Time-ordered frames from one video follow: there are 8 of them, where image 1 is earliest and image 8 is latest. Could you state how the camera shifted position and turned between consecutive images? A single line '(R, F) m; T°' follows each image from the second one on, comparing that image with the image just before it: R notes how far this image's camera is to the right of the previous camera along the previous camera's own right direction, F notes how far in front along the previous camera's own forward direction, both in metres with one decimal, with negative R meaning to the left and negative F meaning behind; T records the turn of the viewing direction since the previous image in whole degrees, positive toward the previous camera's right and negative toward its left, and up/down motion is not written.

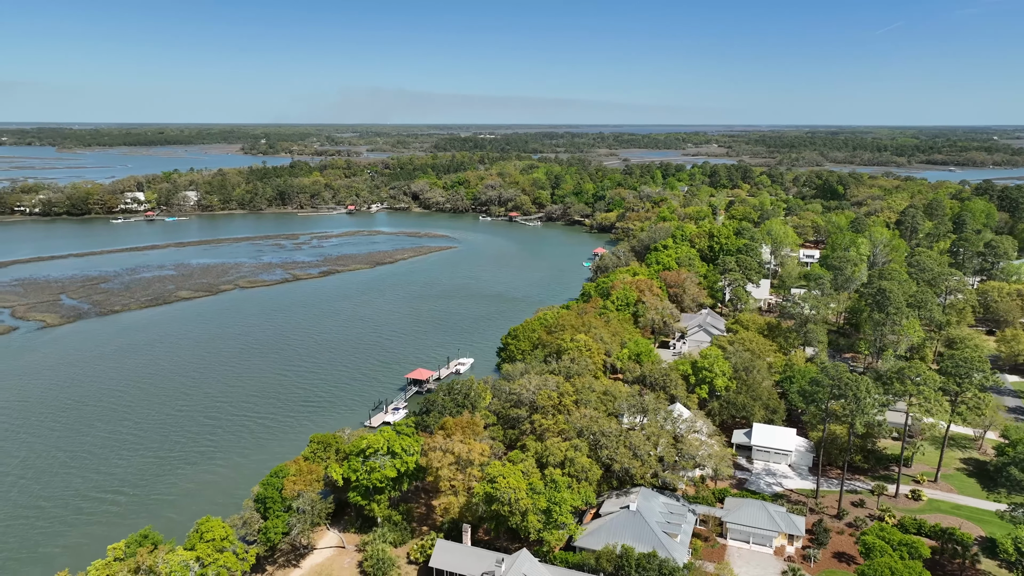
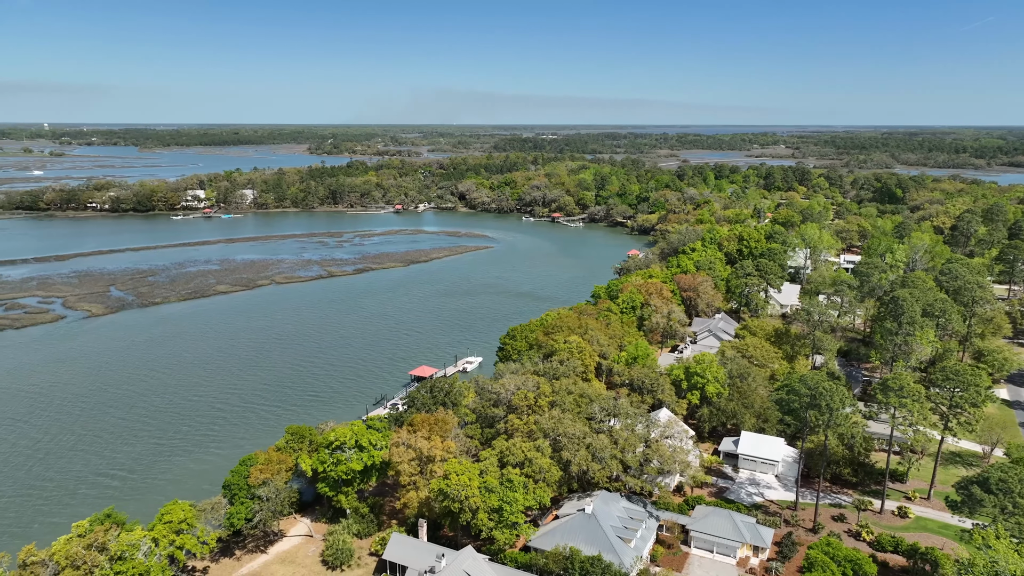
(+3.1, 0.0) m; -5°
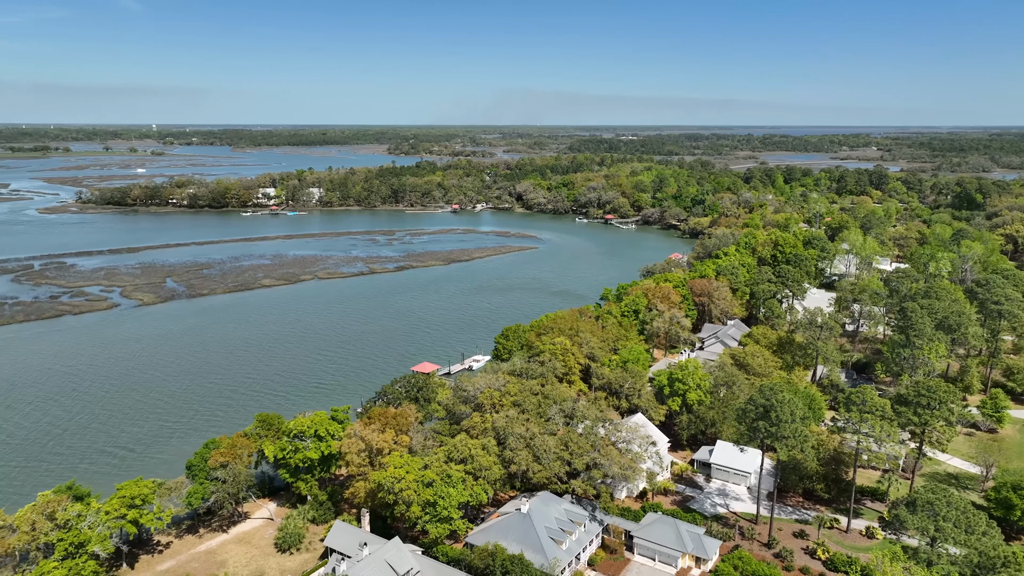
(+4.2, 0.0) m; -6°
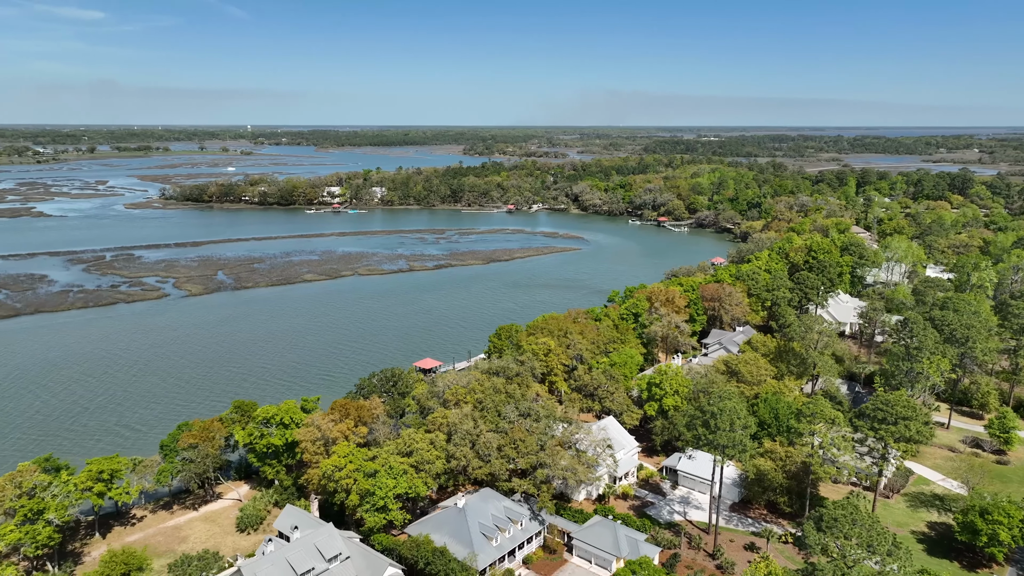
(+4.2, -0.1) m; -6°
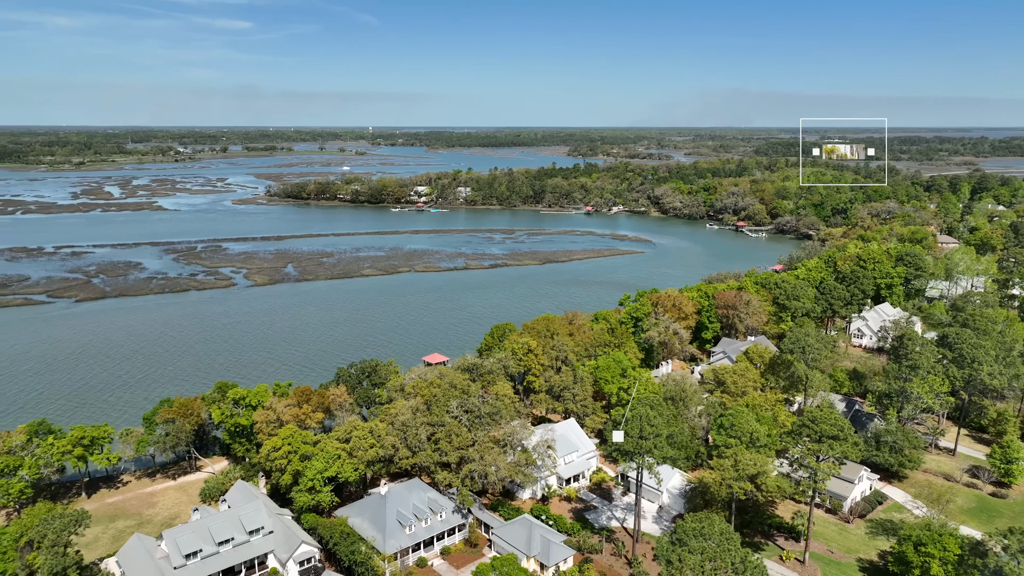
(+5.8, 0.0) m; -9°
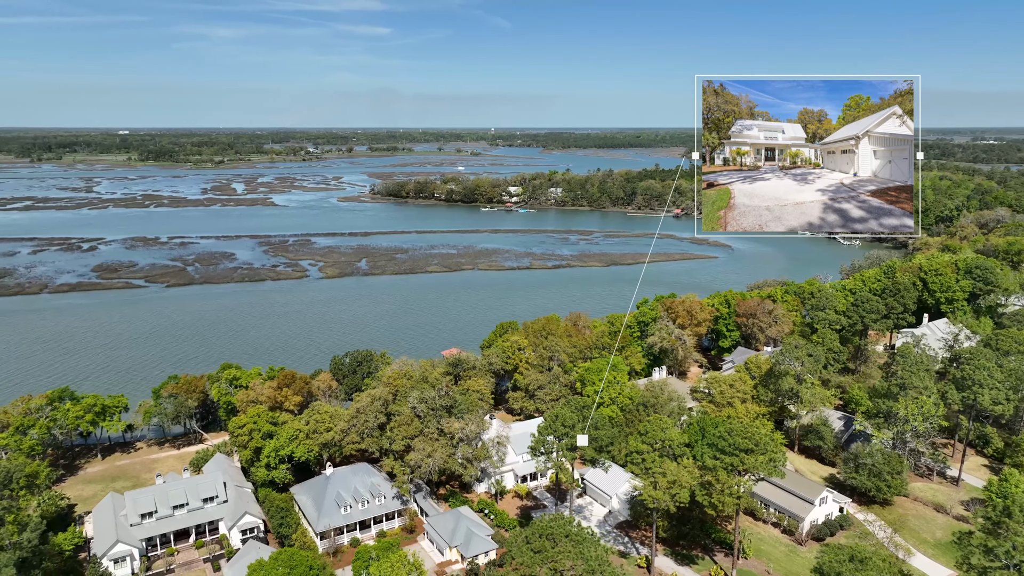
(+5.8, 0.0) m; -9°
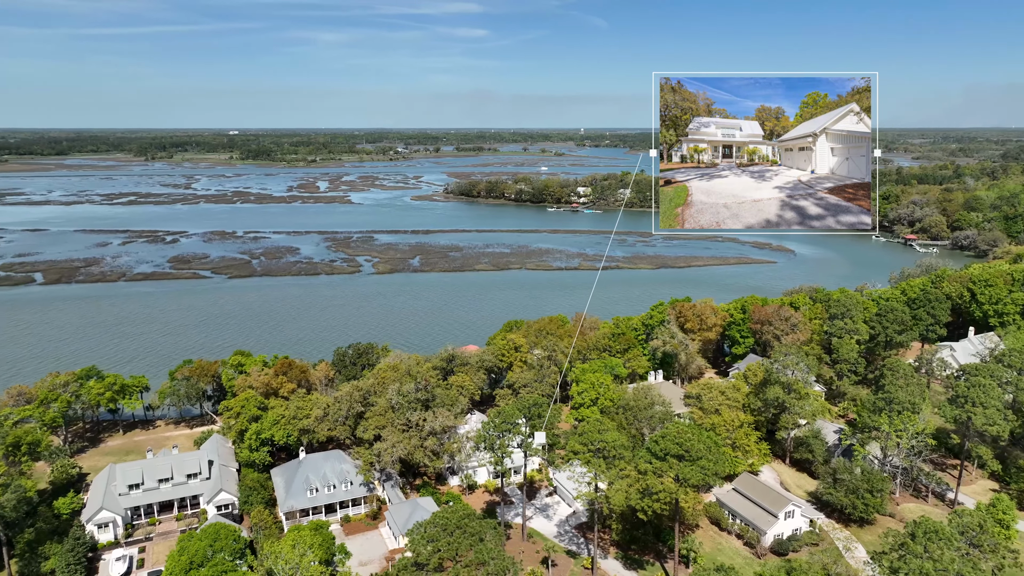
(+4.2, -0.1) m; -7°
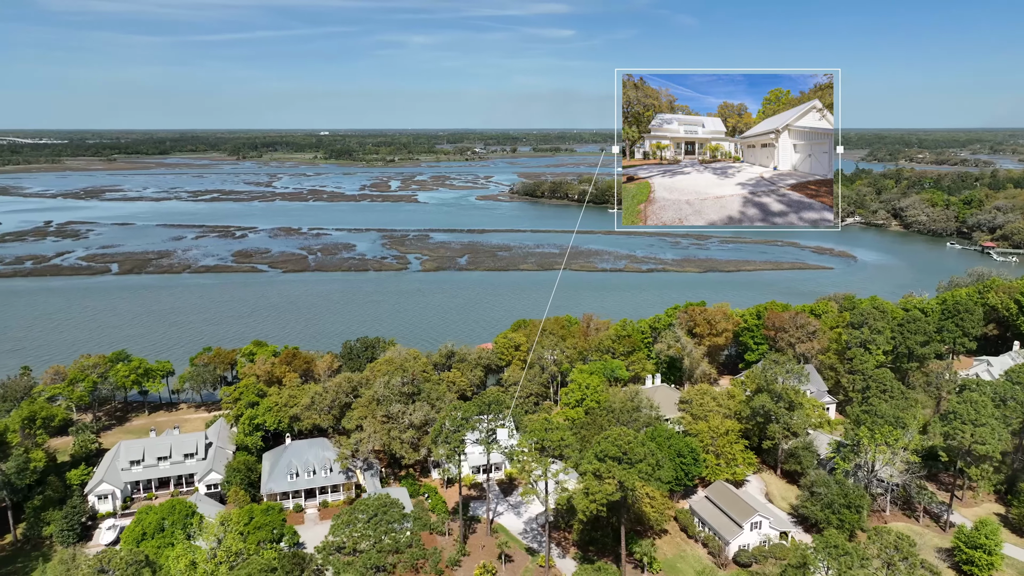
(+3.6, -0.1) m; -6°
